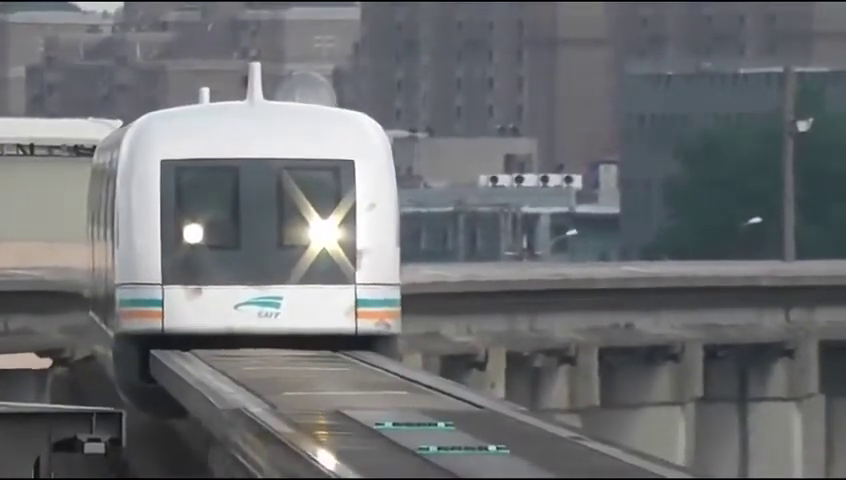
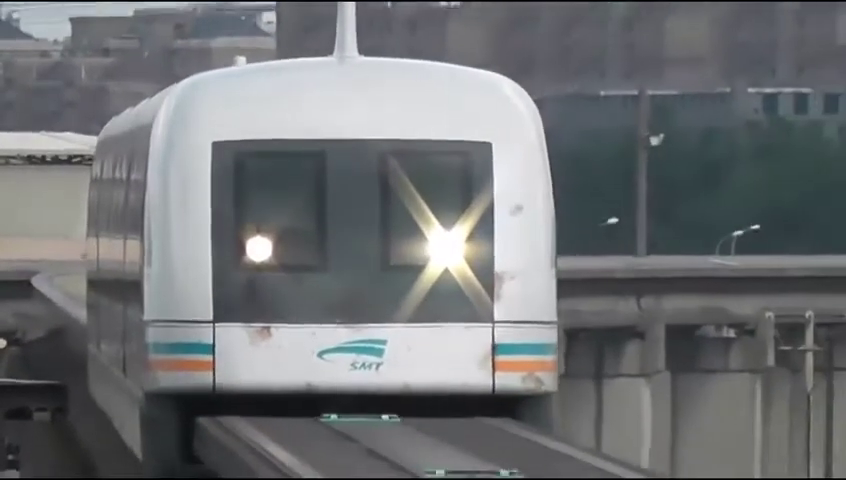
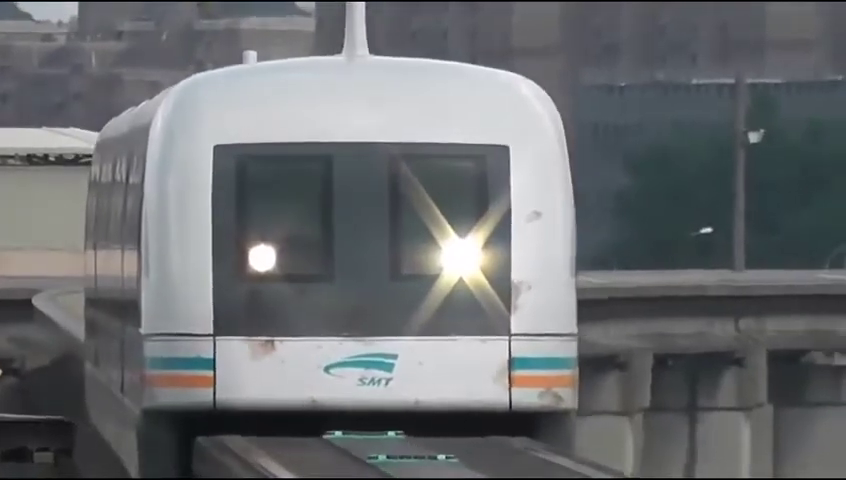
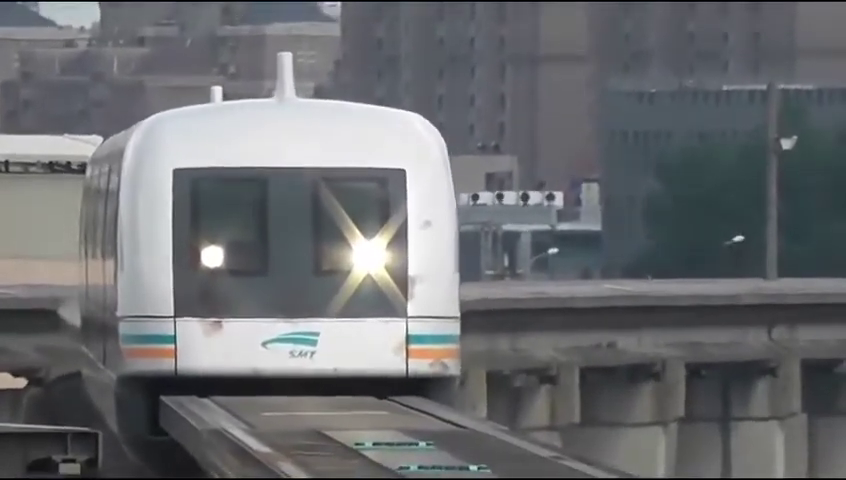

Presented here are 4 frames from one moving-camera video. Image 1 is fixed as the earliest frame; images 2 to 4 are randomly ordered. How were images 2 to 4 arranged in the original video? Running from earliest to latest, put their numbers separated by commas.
4, 3, 2
